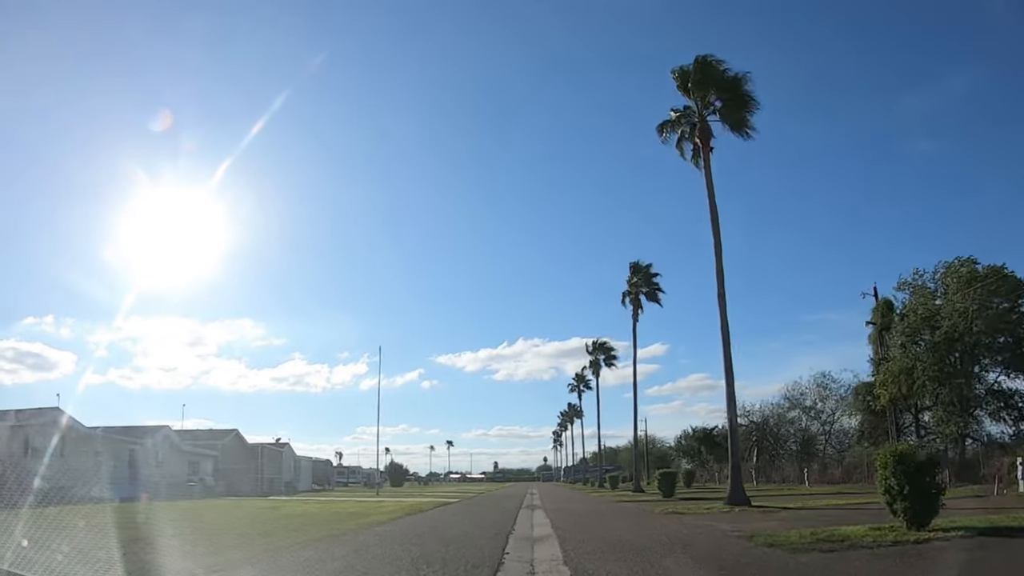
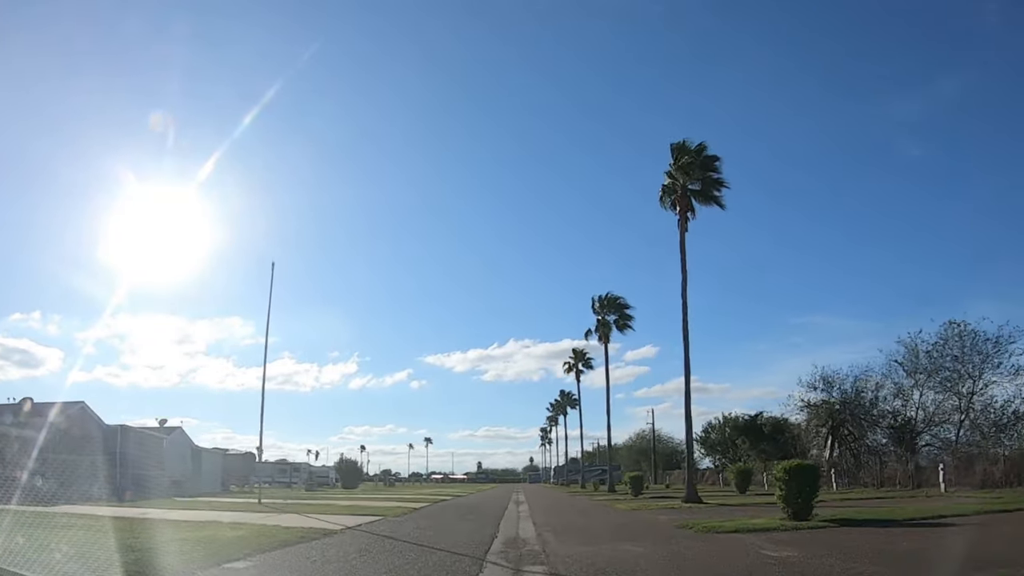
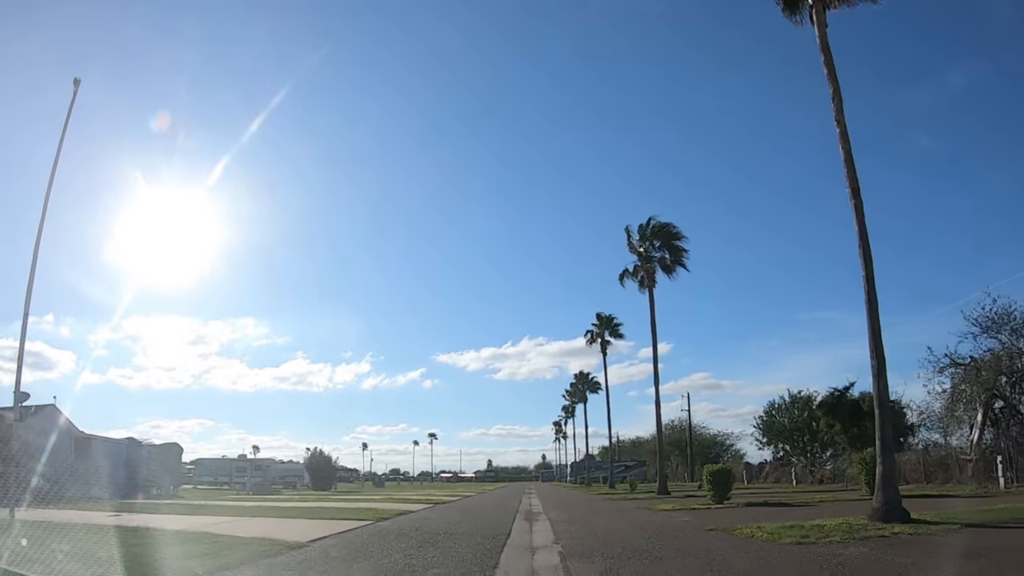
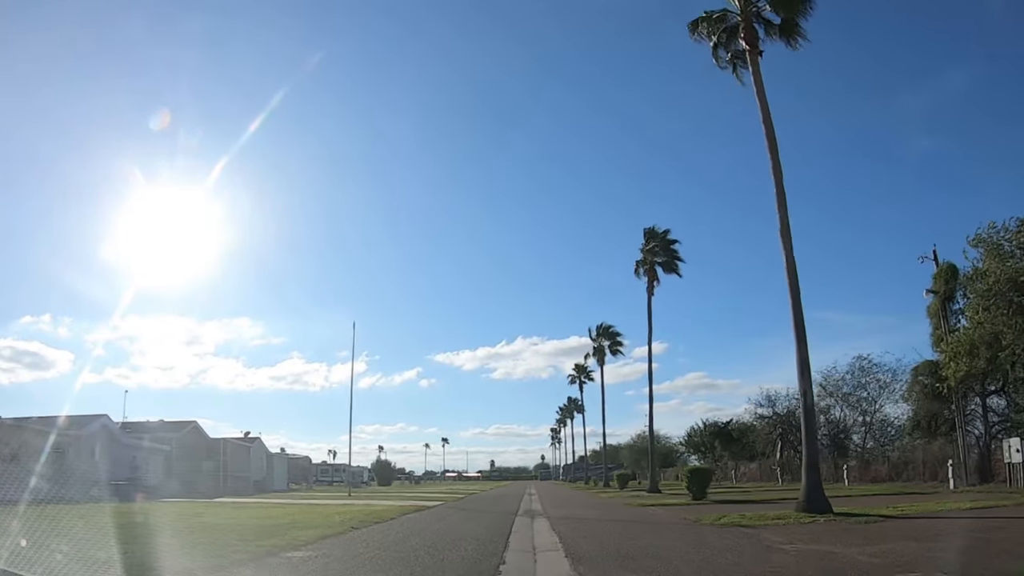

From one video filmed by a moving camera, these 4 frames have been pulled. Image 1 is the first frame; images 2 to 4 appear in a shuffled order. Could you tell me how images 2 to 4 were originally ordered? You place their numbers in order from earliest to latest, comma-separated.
4, 2, 3
